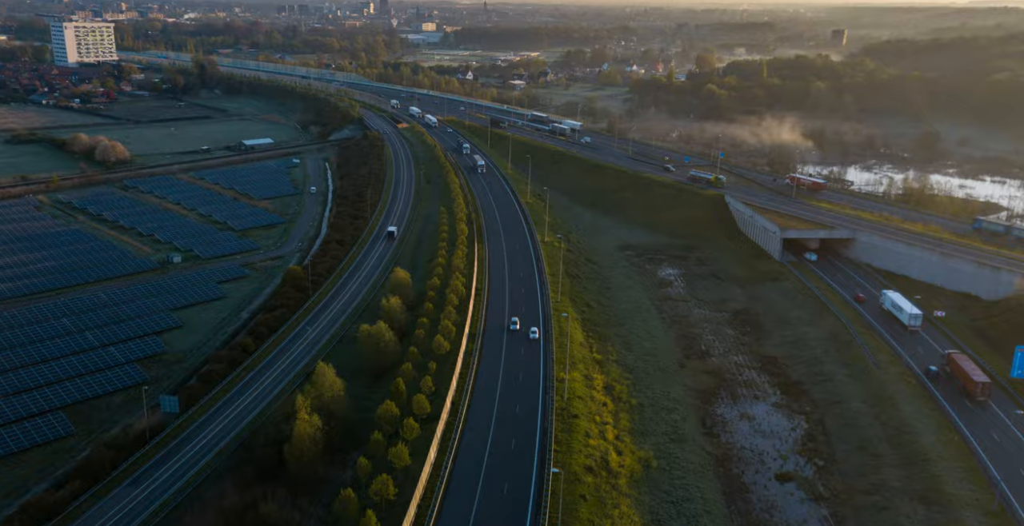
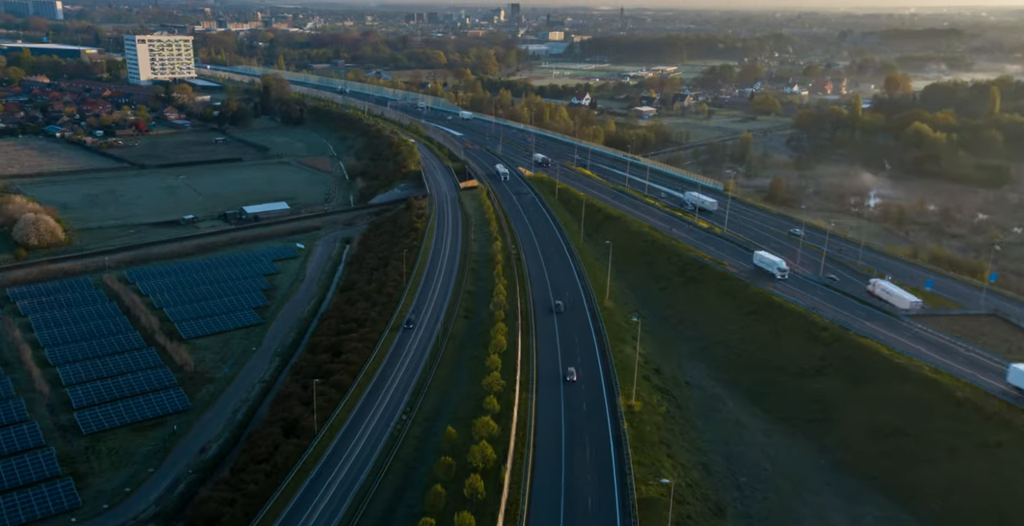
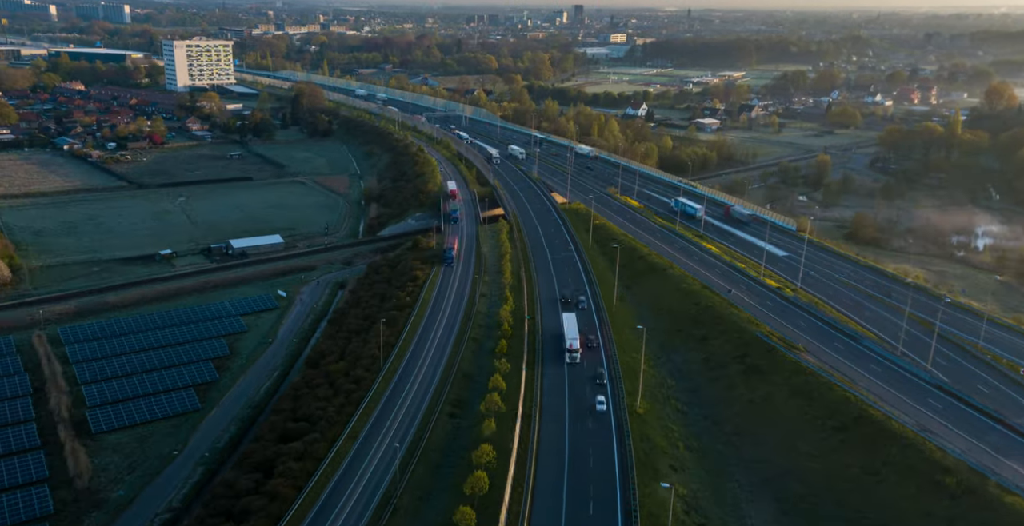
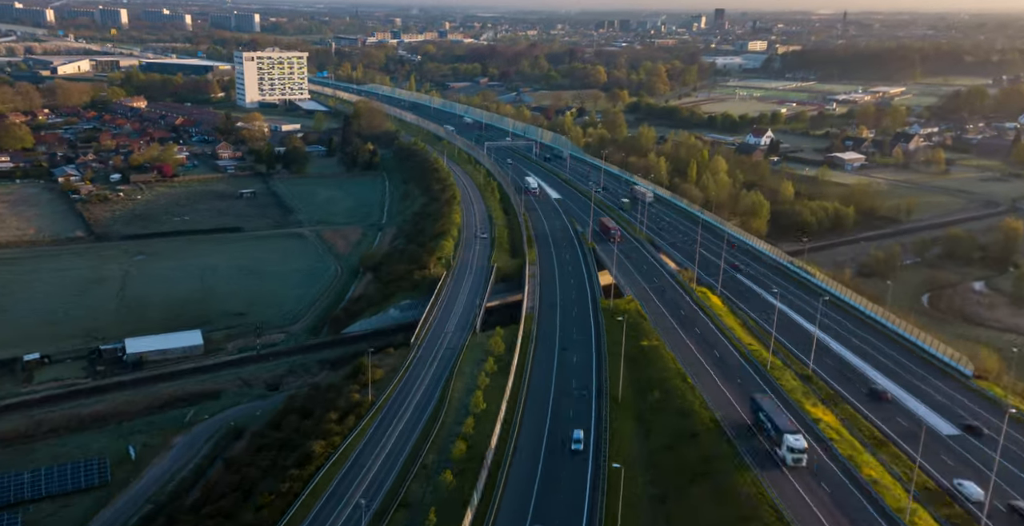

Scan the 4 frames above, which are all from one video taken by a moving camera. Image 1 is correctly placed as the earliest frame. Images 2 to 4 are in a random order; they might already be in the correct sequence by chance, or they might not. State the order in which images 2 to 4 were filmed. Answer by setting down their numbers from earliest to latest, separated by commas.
2, 3, 4
